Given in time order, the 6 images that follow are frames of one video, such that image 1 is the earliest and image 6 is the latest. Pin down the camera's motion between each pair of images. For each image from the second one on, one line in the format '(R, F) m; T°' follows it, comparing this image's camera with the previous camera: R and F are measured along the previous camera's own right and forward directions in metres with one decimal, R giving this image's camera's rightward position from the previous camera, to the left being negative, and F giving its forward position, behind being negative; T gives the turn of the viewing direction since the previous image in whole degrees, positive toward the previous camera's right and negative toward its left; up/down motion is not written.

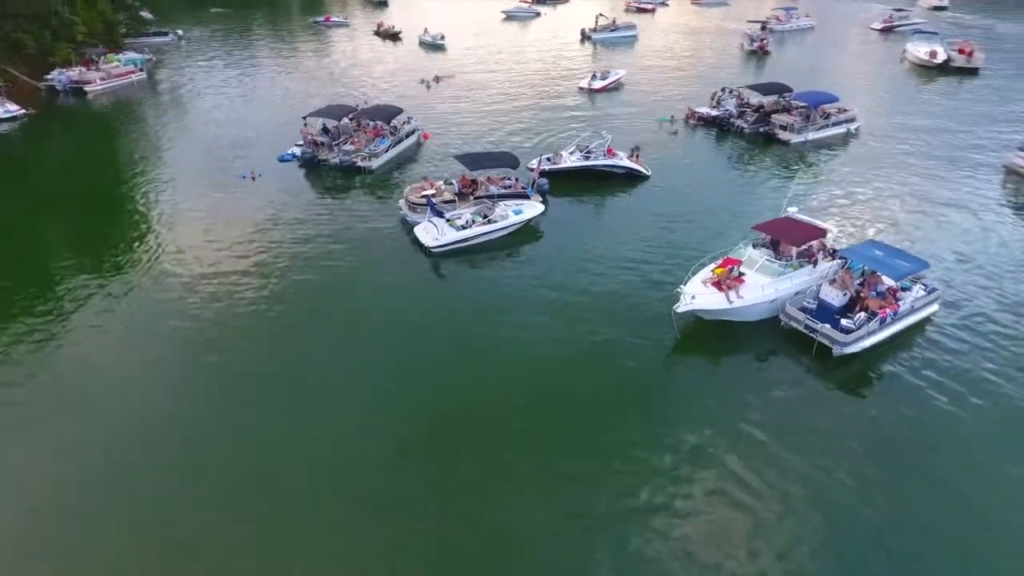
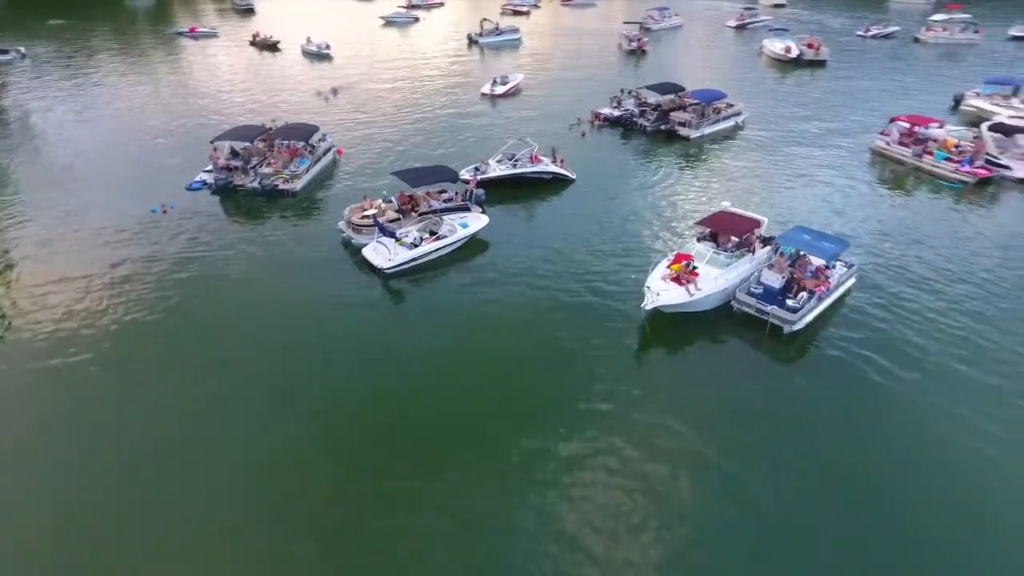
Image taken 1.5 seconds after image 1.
(-4.6, -0.1) m; +11°
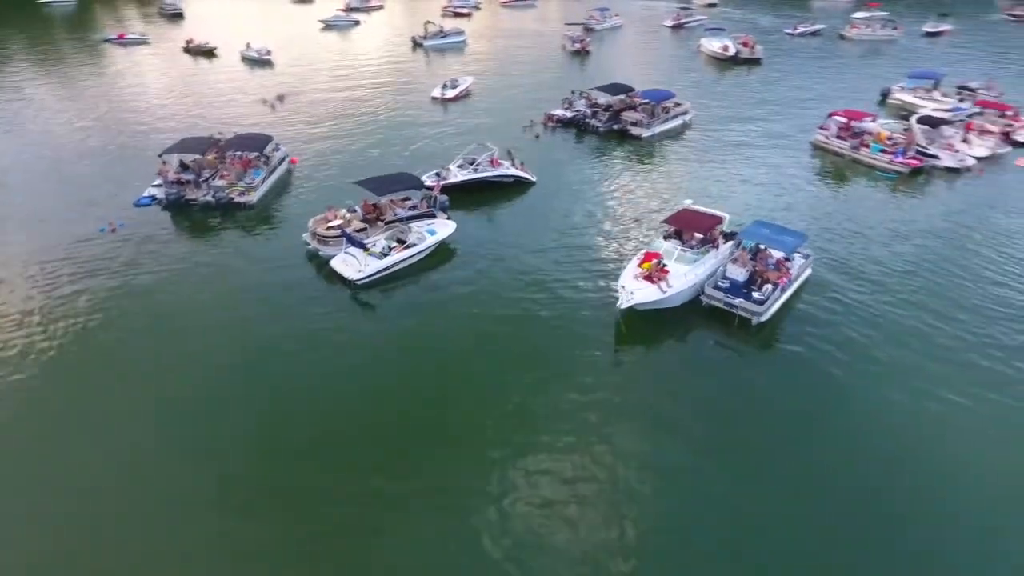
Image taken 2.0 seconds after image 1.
(-1.6, -0.2) m; +5°
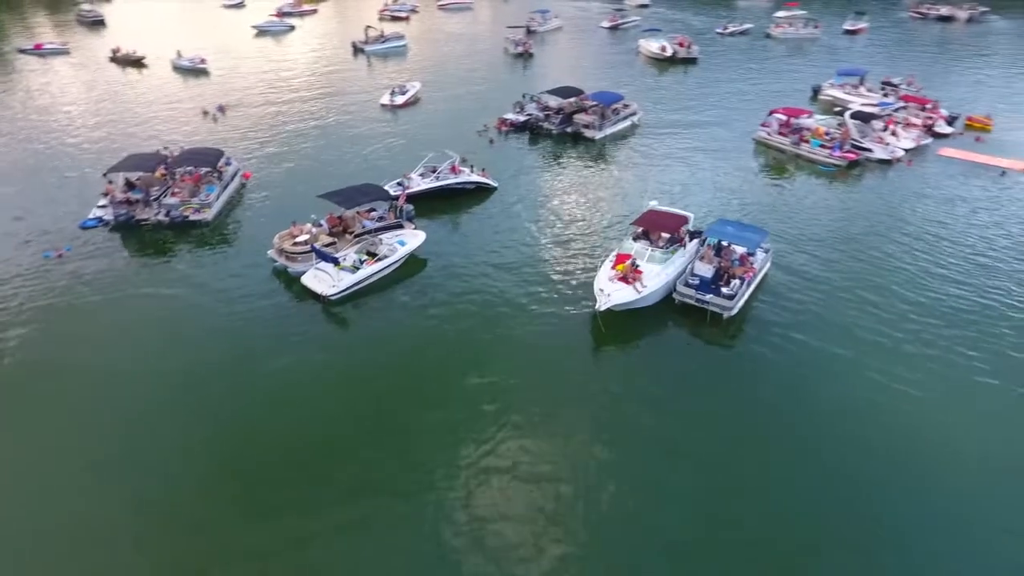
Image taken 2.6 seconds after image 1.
(-2.0, -0.2) m; +5°
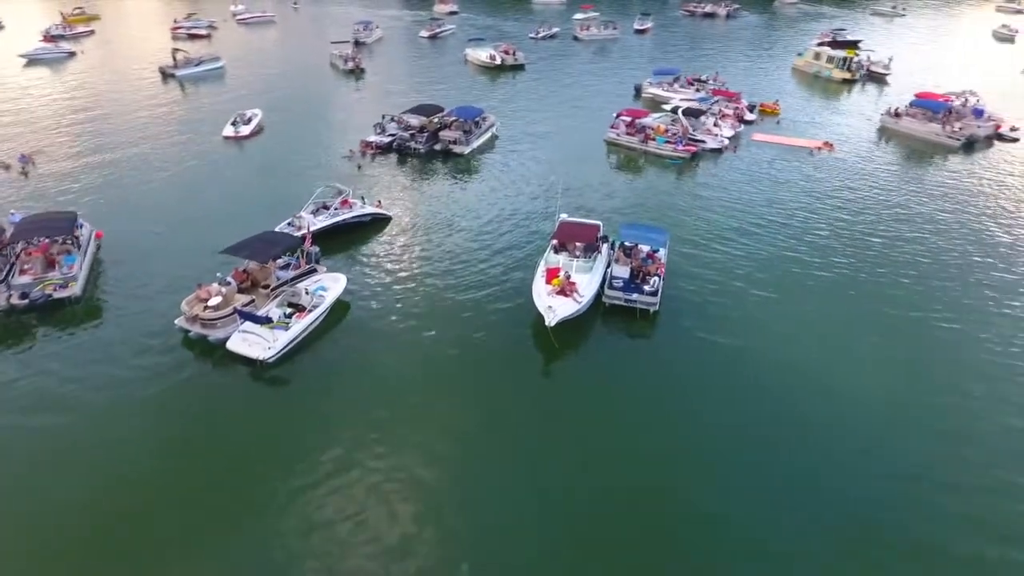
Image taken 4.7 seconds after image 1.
(-6.8, -0.1) m; +16°
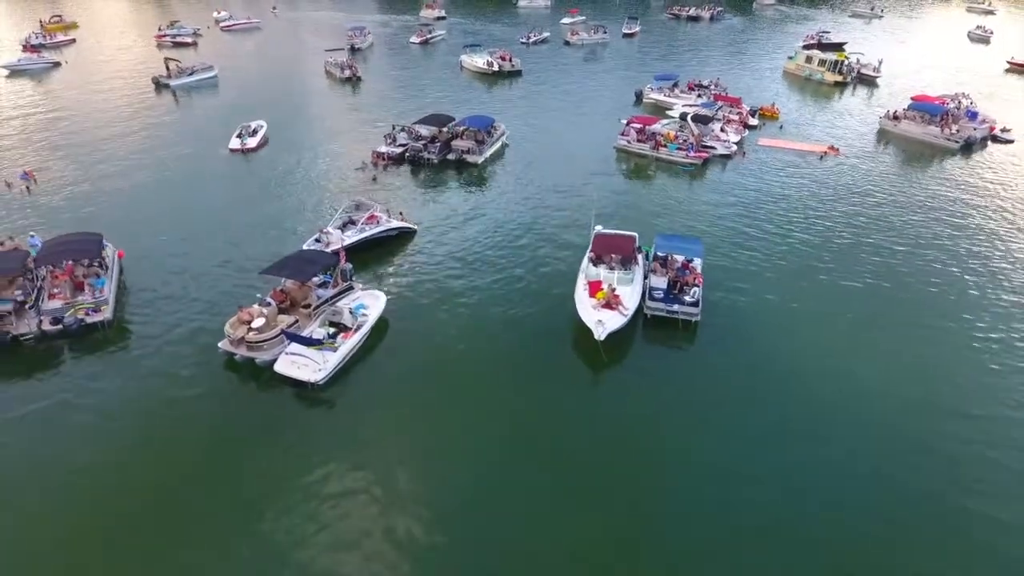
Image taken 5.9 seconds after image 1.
(-4.2, +0.1) m; +2°
